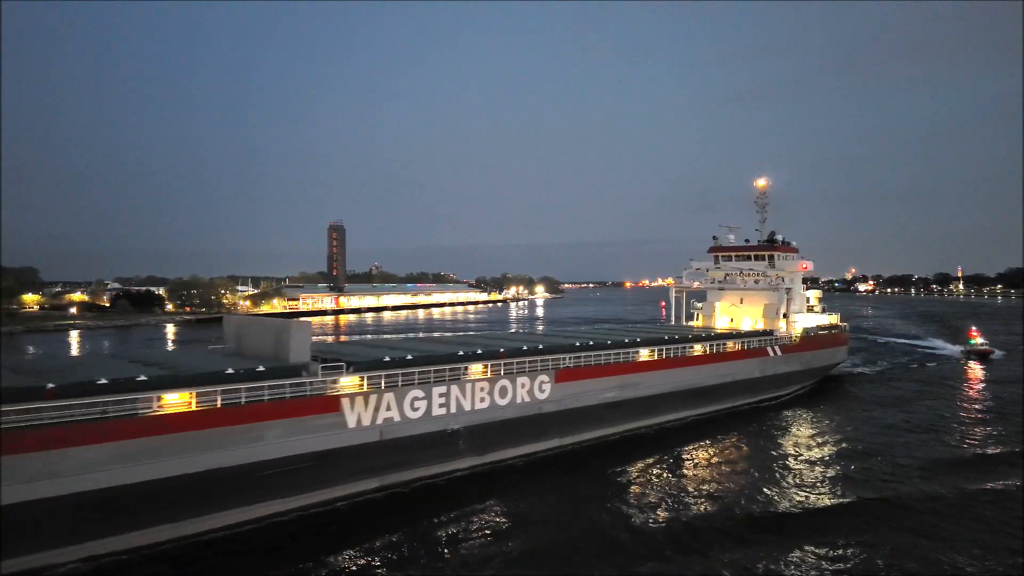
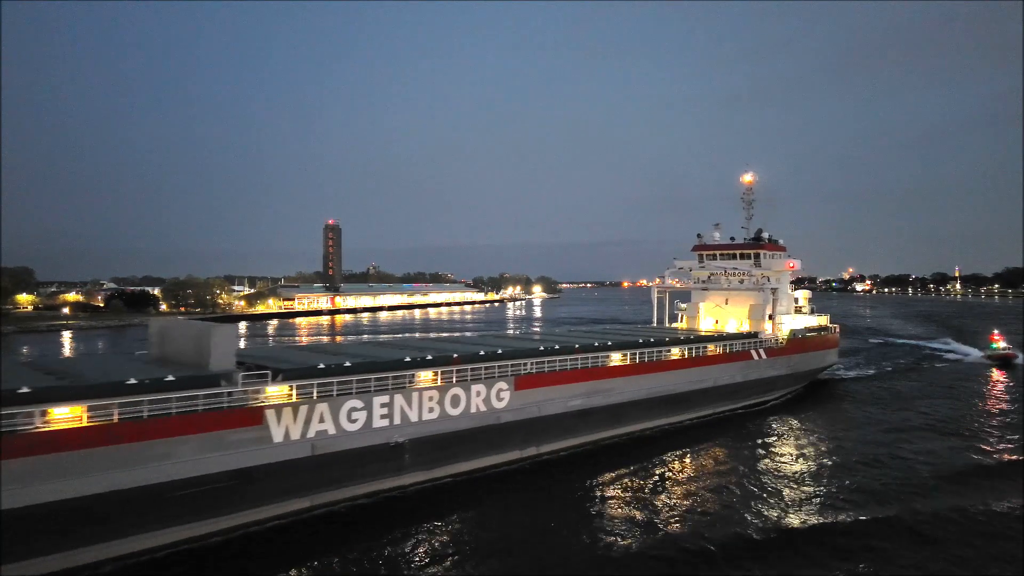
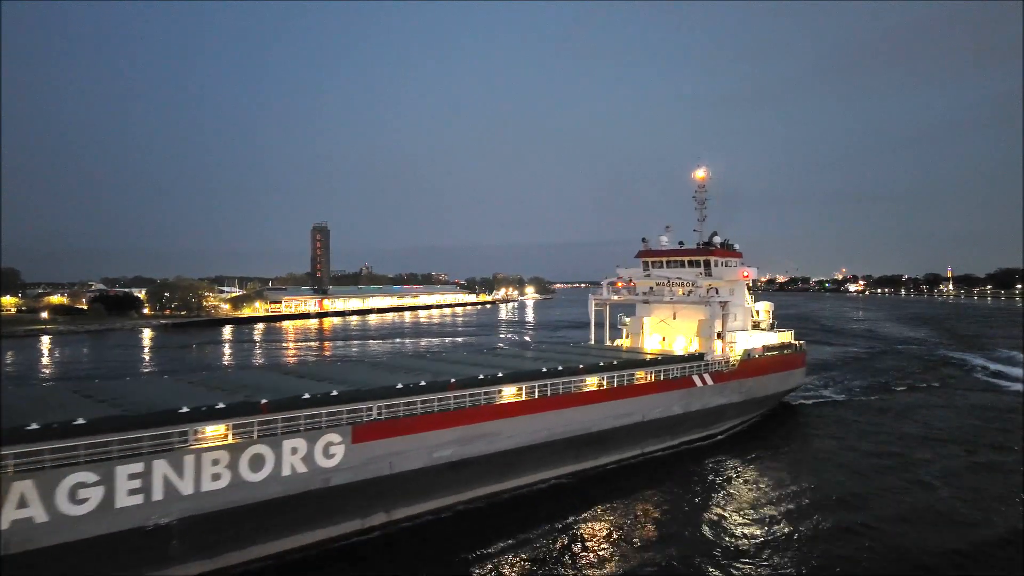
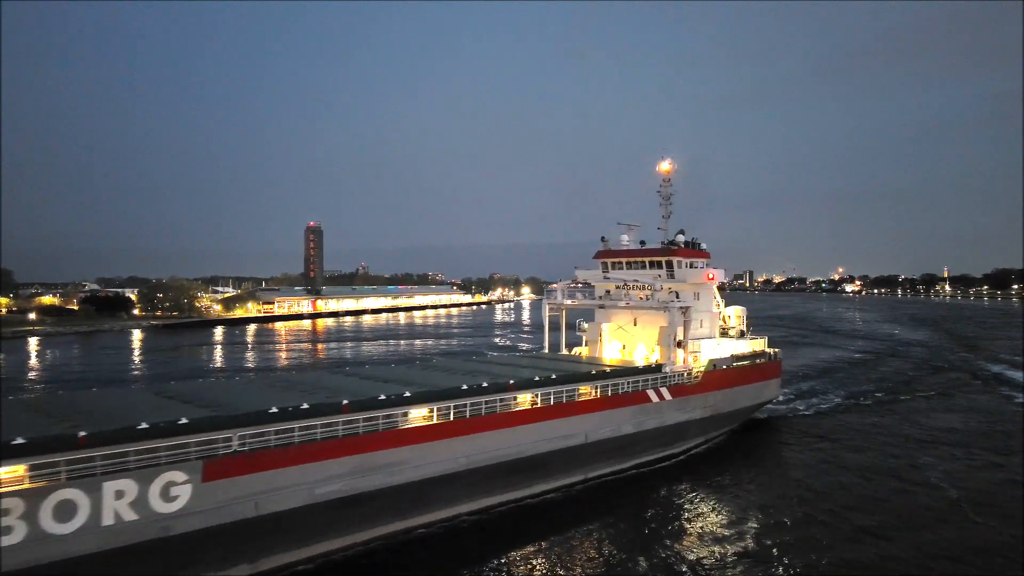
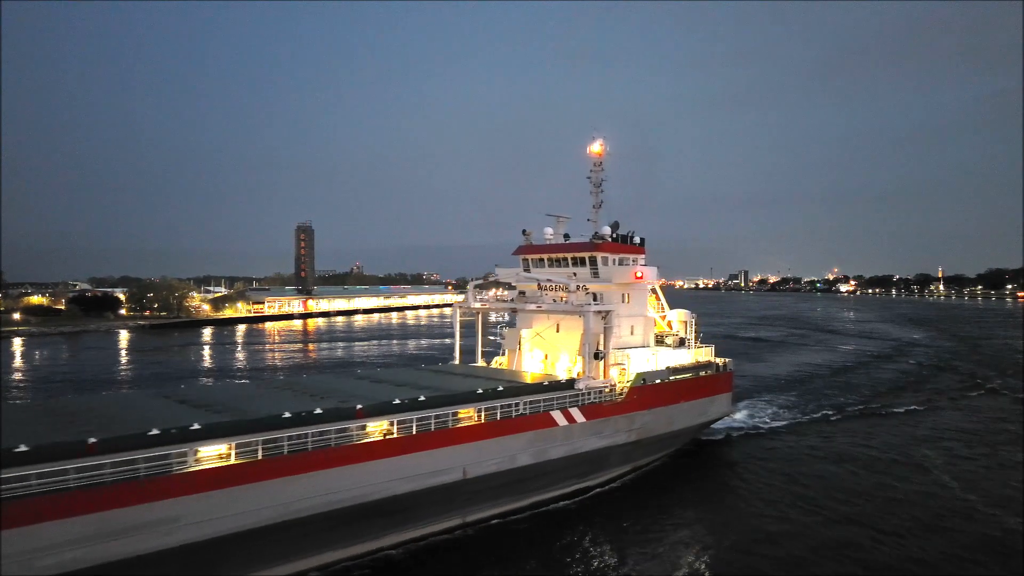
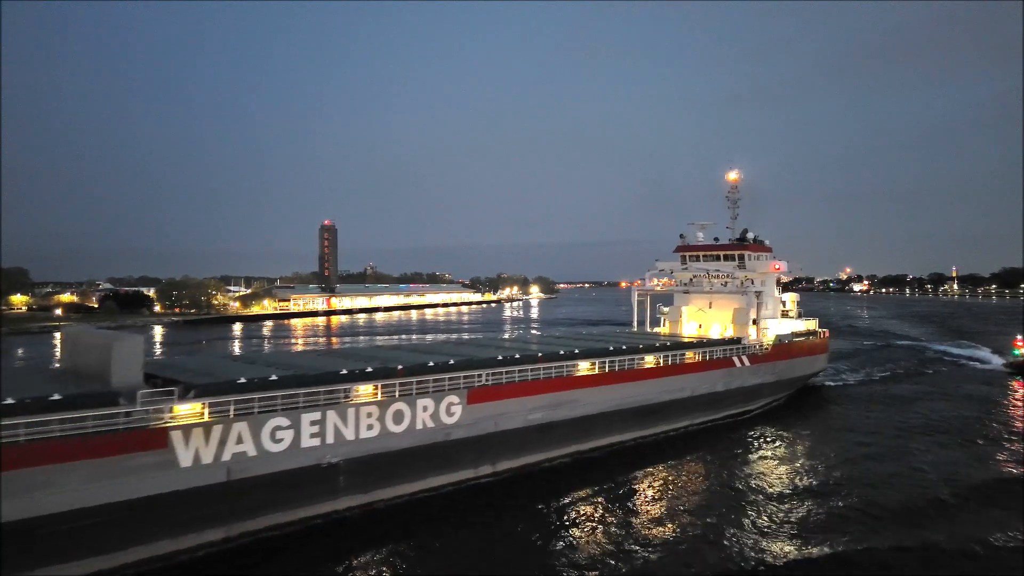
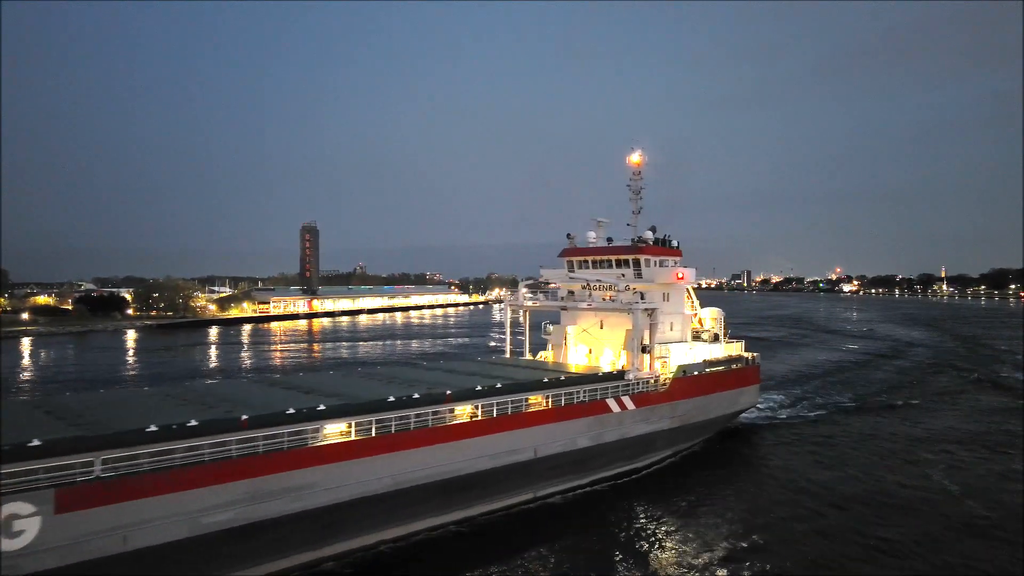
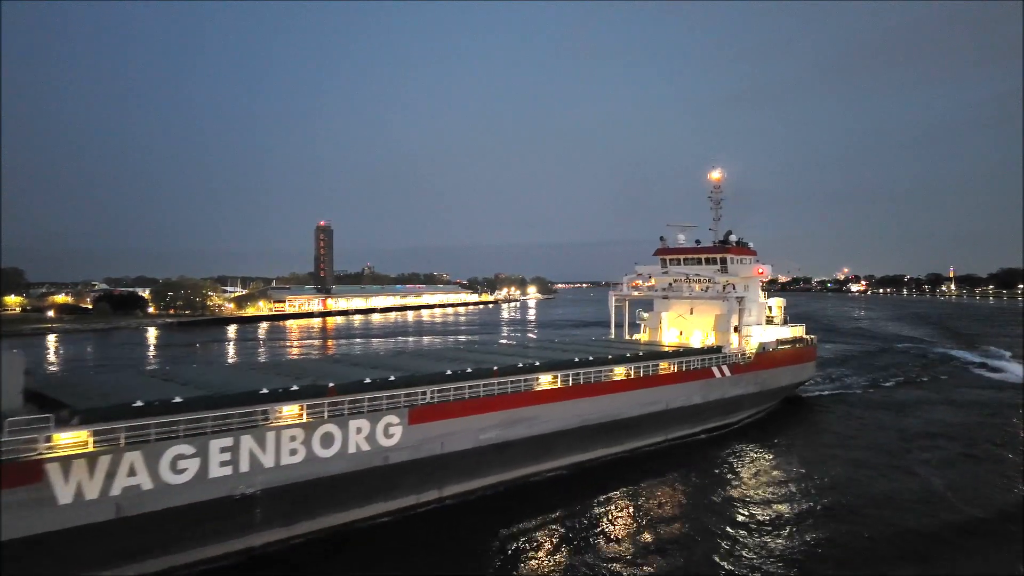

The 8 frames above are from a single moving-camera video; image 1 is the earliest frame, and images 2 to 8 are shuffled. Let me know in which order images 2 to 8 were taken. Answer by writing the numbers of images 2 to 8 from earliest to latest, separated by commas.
2, 6, 8, 3, 4, 7, 5
